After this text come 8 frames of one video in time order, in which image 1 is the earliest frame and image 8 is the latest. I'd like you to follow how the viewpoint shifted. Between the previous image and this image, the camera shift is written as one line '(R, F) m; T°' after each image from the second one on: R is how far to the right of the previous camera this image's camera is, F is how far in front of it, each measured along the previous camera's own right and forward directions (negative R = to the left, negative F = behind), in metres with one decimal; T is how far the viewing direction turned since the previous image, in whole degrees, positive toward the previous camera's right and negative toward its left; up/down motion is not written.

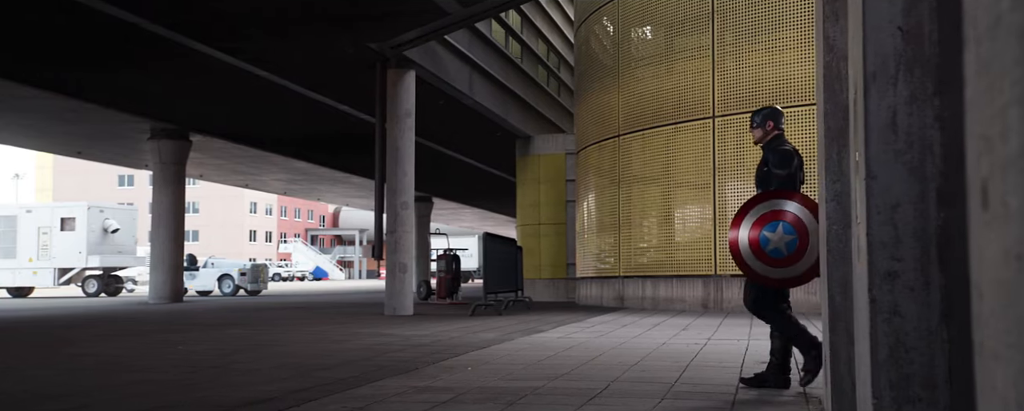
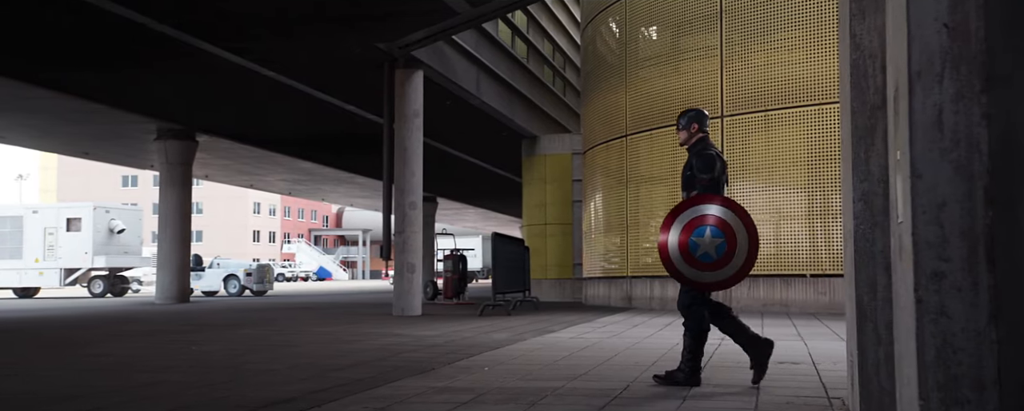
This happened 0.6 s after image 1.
(-0.2, 0.0) m; 0°
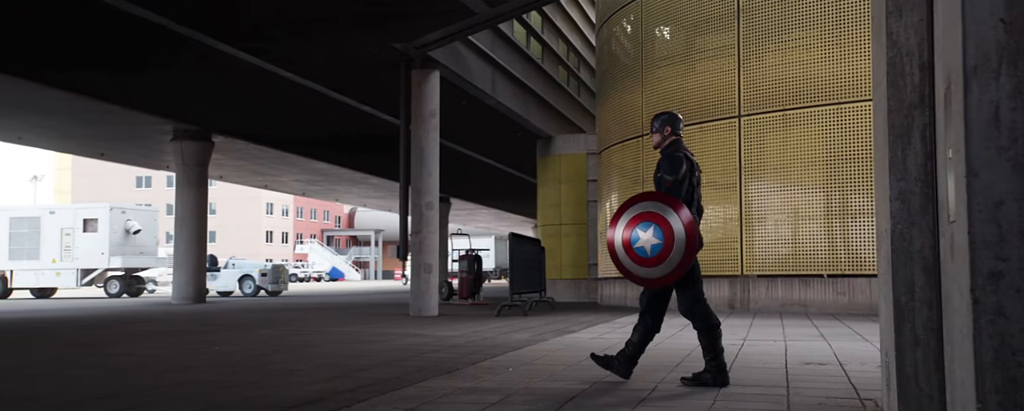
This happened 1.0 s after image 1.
(-0.1, 0.0) m; -1°
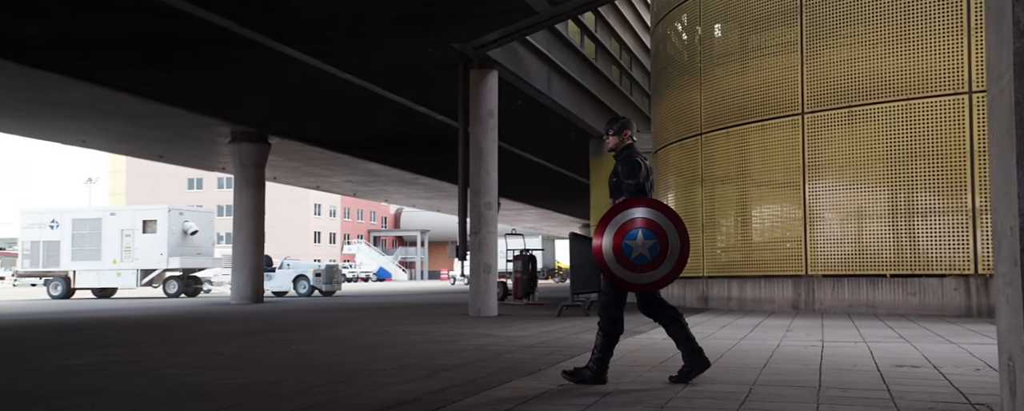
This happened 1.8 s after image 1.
(-0.4, +0.1) m; -3°
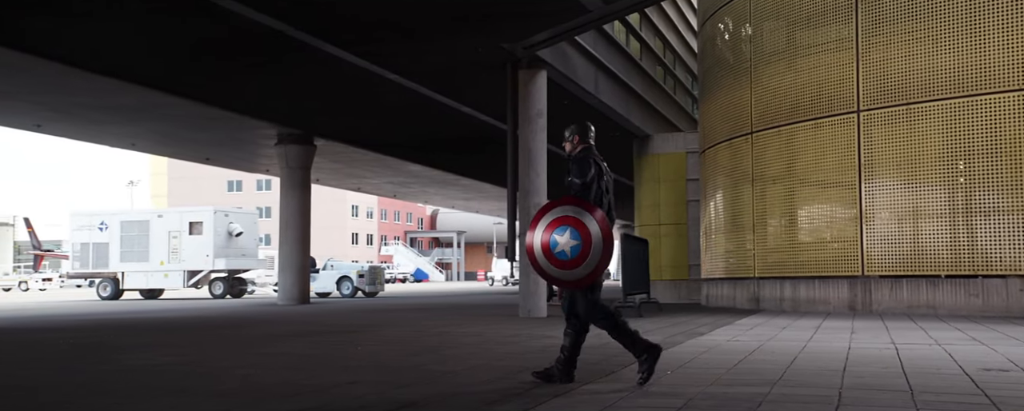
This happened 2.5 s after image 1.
(-0.4, +0.1) m; -2°
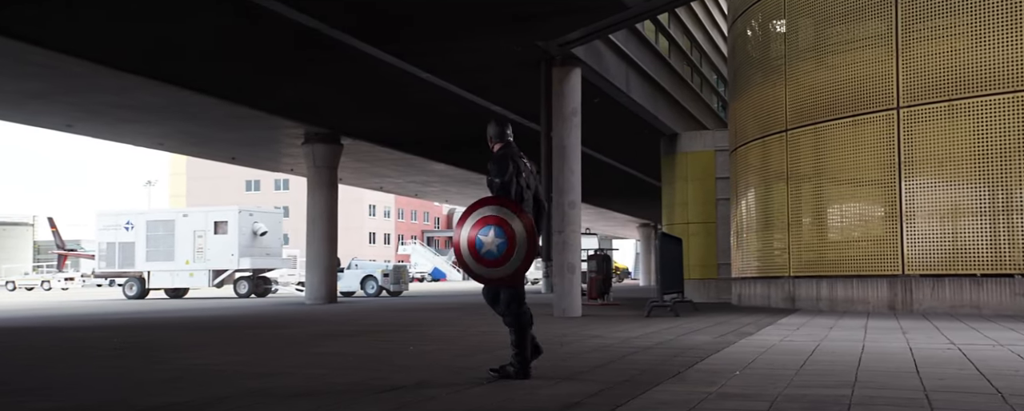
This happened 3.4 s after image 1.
(-0.5, +0.1) m; -1°
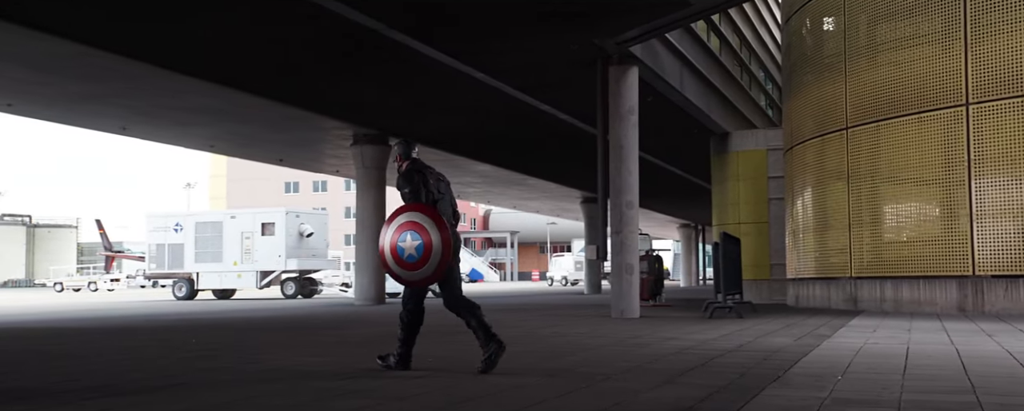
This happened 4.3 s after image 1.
(-0.7, +0.1) m; -2°
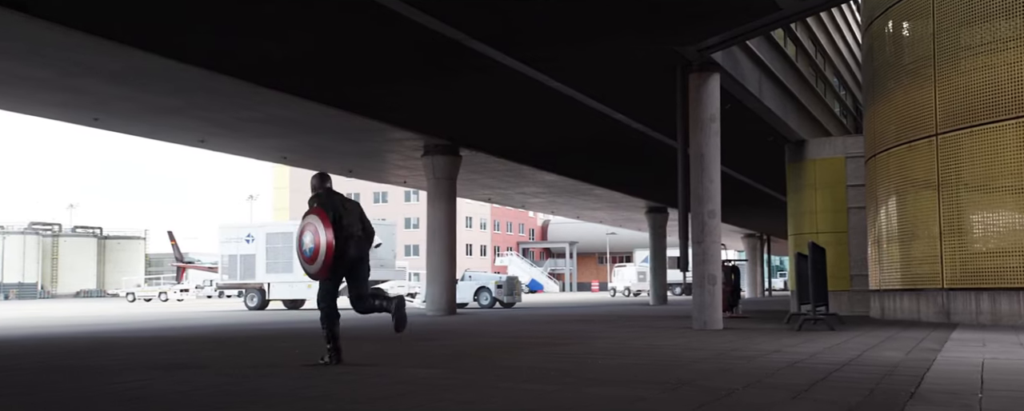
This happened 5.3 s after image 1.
(-0.6, +0.1) m; -4°
